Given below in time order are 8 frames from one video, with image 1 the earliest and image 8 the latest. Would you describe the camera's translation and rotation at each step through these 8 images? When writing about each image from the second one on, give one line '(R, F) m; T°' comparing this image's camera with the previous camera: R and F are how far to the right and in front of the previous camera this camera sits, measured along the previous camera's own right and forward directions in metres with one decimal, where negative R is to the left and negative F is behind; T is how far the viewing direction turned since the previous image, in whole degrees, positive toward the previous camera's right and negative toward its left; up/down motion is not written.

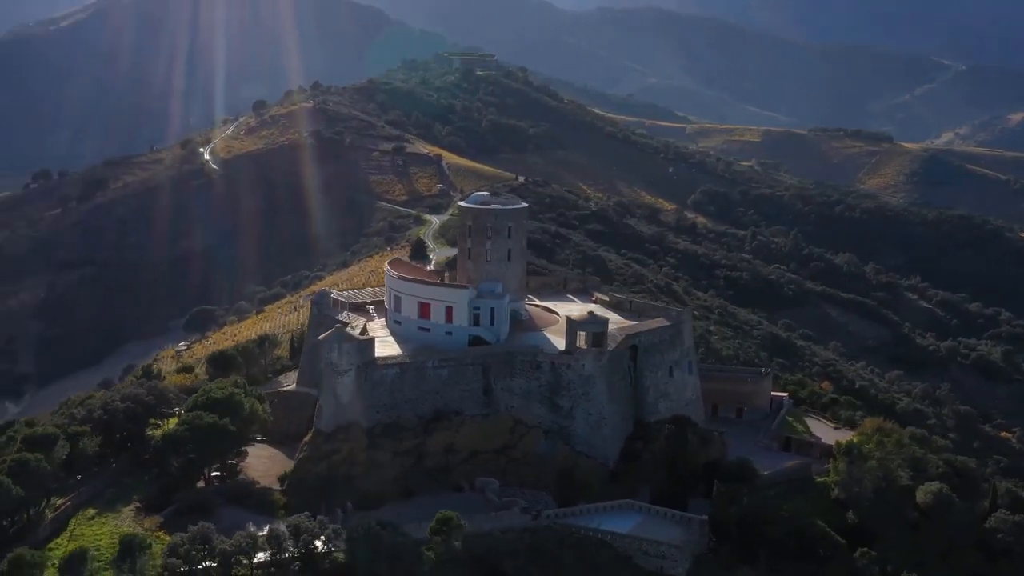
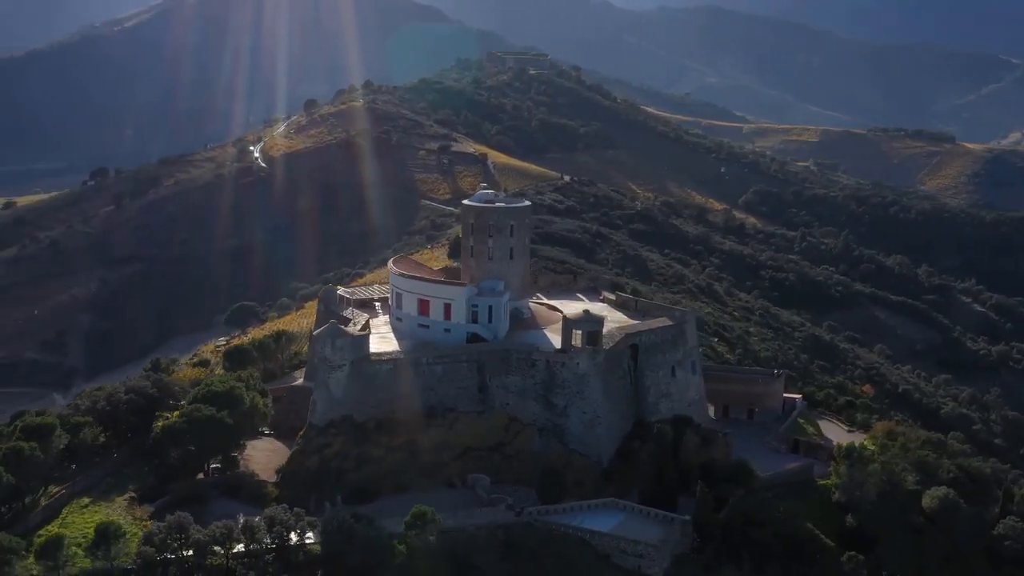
(+1.4, 0.0) m; -2°
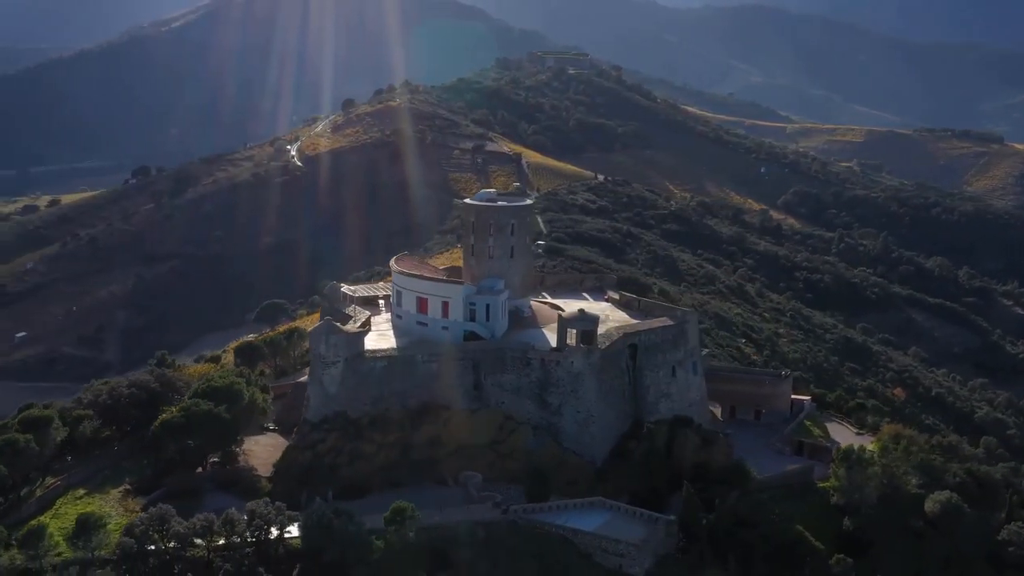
(+1.1, 0.0) m; -2°
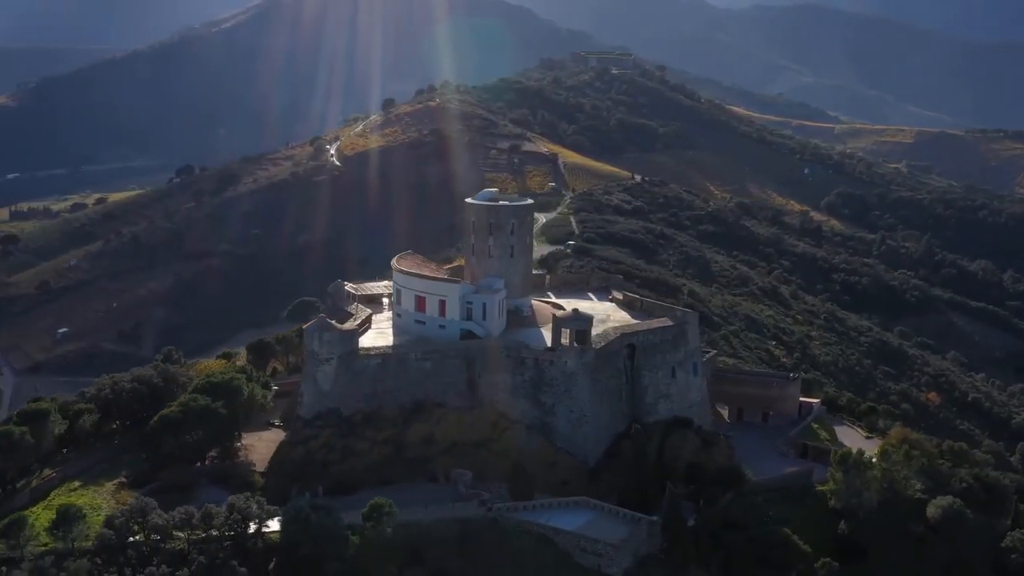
(+1.2, 0.0) m; -2°
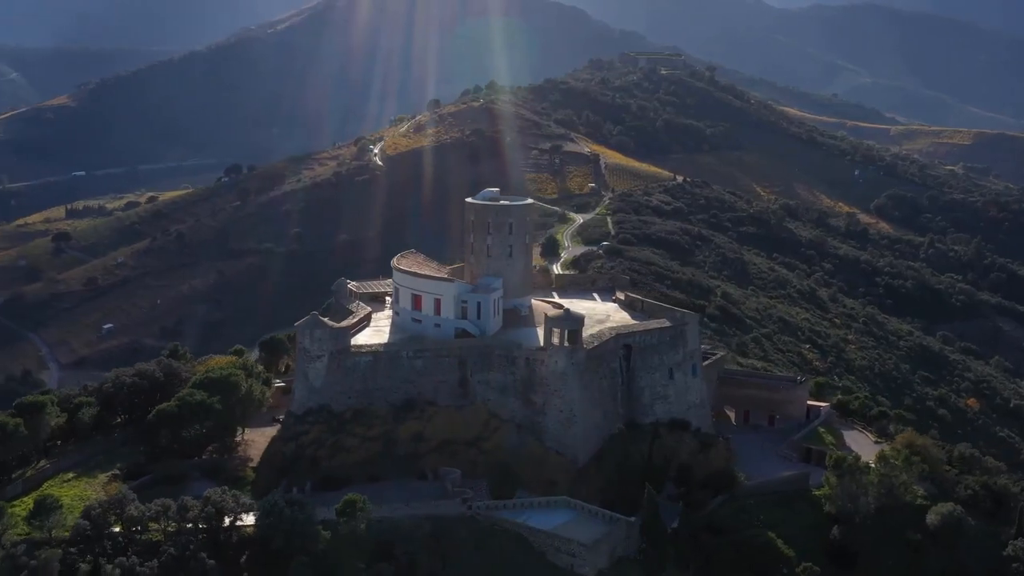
(+1.4, 0.0) m; -2°
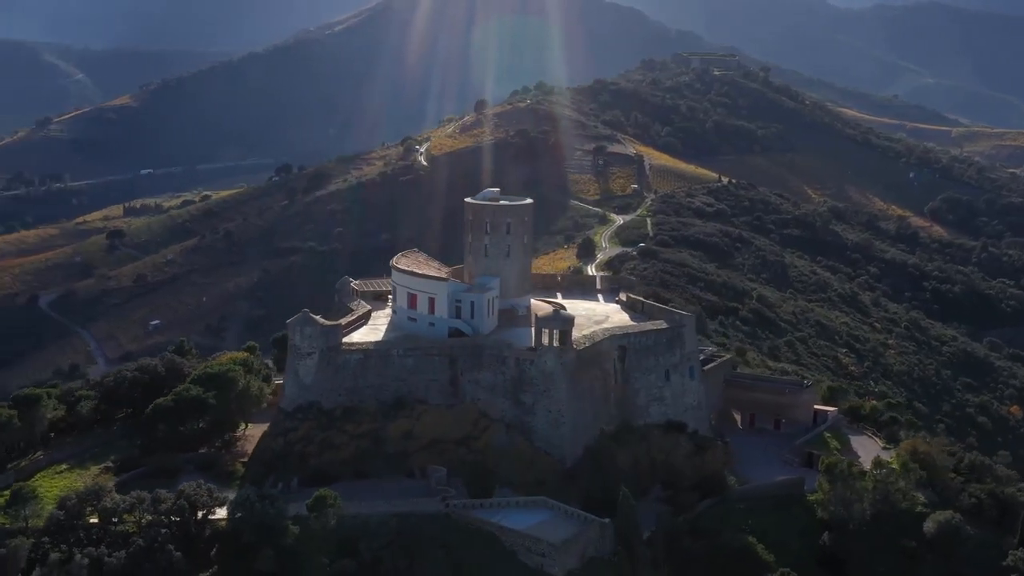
(+1.5, 0.0) m; -2°
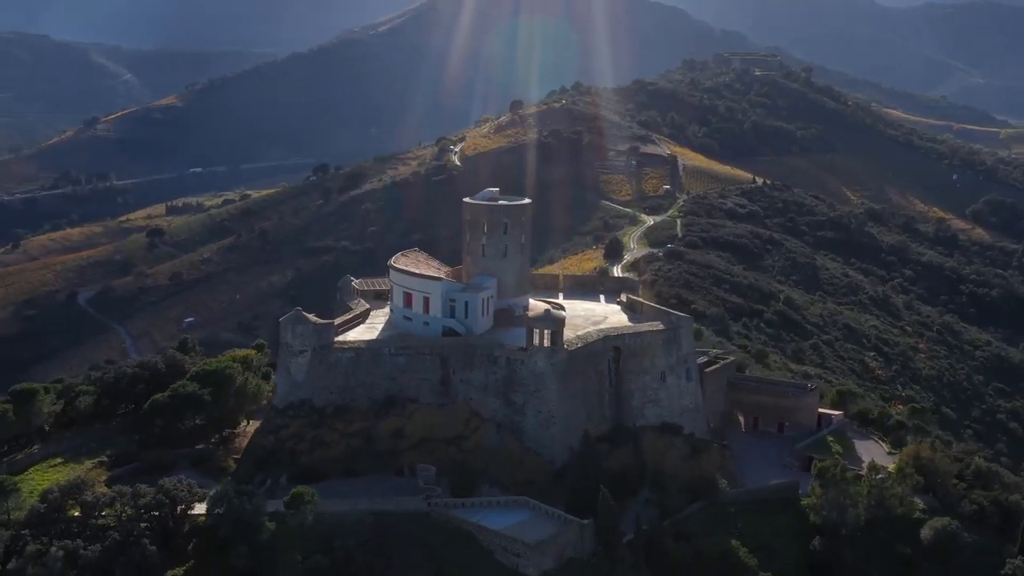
(+1.2, 0.0) m; -2°
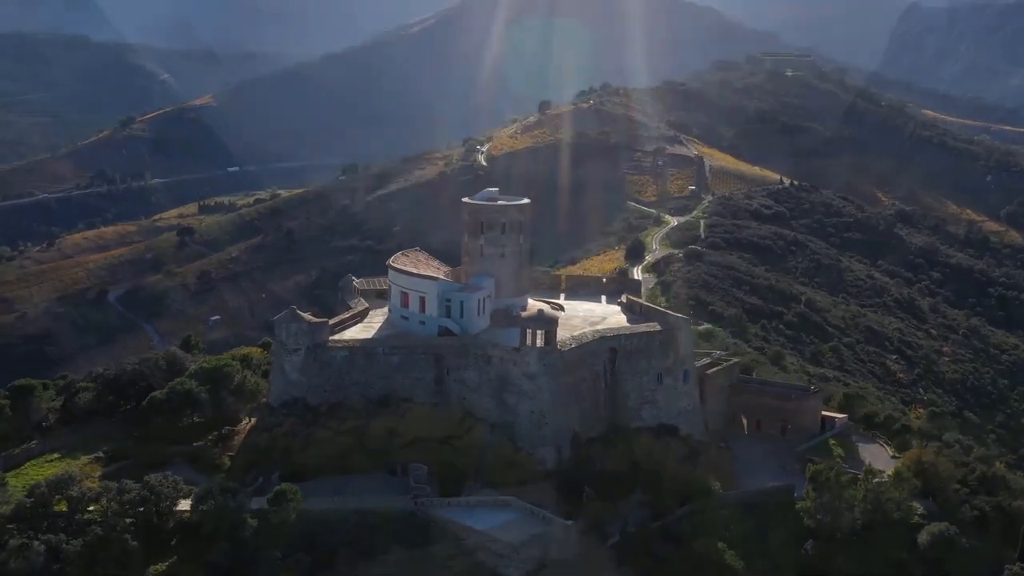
(+0.9, 0.0) m; -1°
